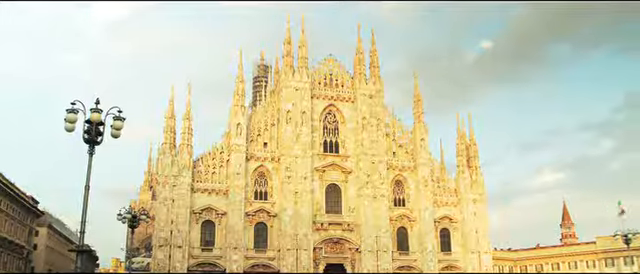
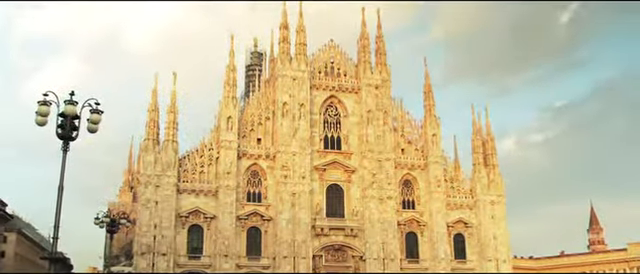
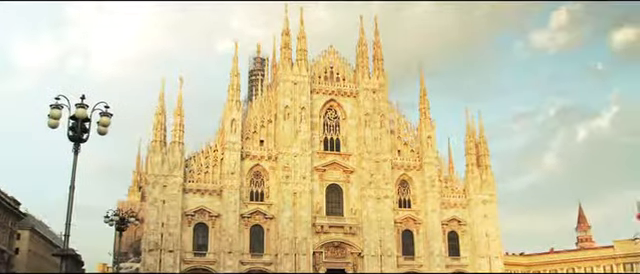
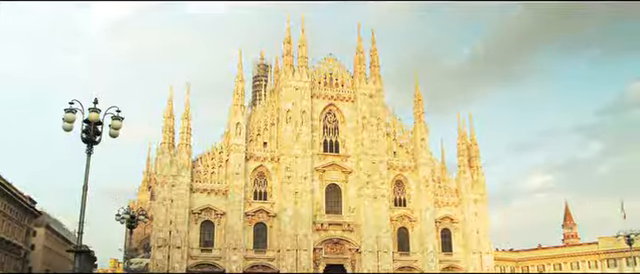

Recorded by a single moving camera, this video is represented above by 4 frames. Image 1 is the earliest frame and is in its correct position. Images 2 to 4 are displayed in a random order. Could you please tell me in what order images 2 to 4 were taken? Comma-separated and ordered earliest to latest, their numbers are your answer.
4, 3, 2
